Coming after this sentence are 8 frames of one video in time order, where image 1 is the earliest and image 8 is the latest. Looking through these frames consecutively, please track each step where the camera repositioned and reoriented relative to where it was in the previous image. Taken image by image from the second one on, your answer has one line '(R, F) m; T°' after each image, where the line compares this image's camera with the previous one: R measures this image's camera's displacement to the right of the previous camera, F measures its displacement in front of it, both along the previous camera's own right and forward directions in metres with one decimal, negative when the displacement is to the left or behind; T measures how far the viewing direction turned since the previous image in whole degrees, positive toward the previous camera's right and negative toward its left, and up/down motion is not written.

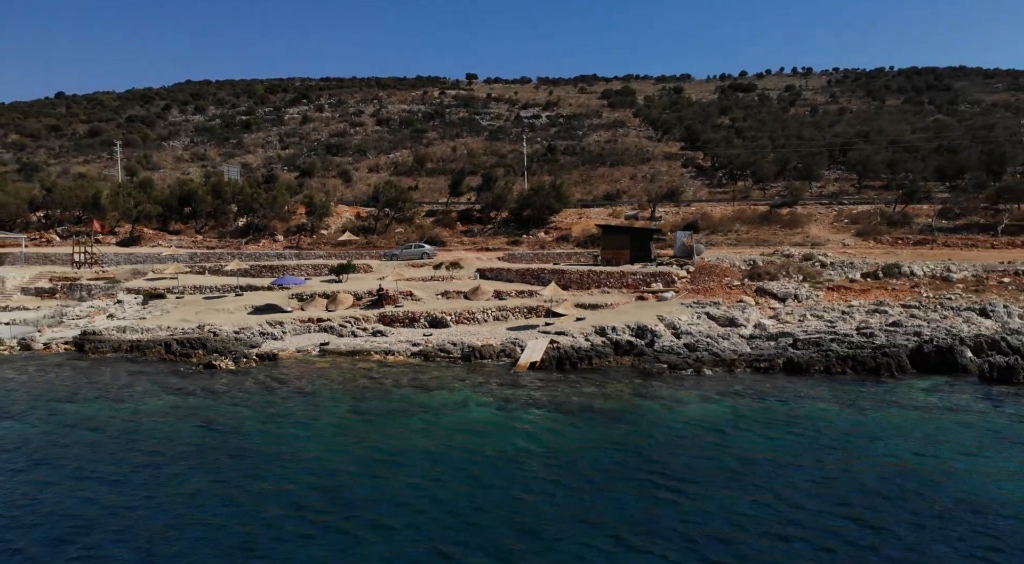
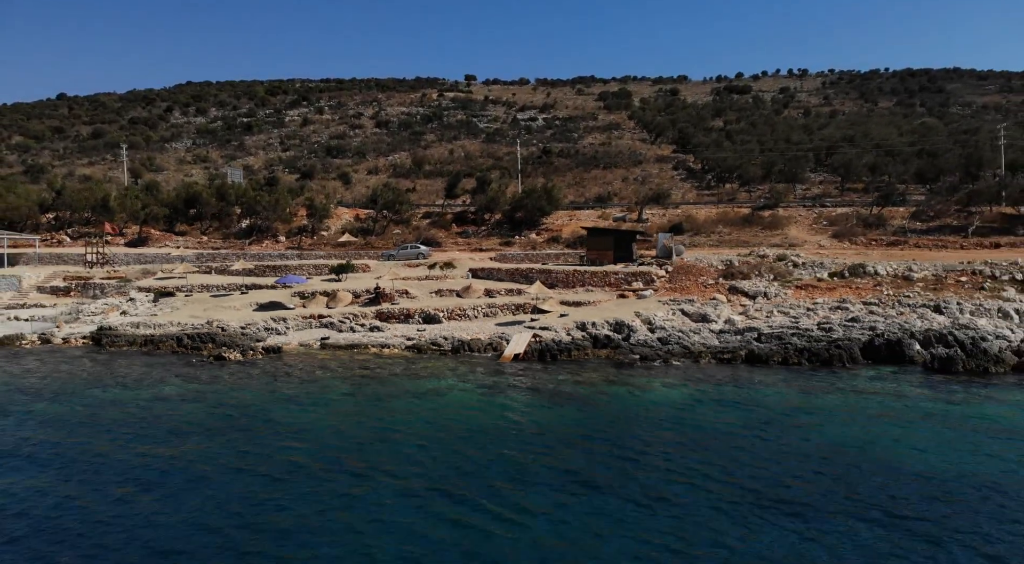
(+0.4, -1.8) m; 0°
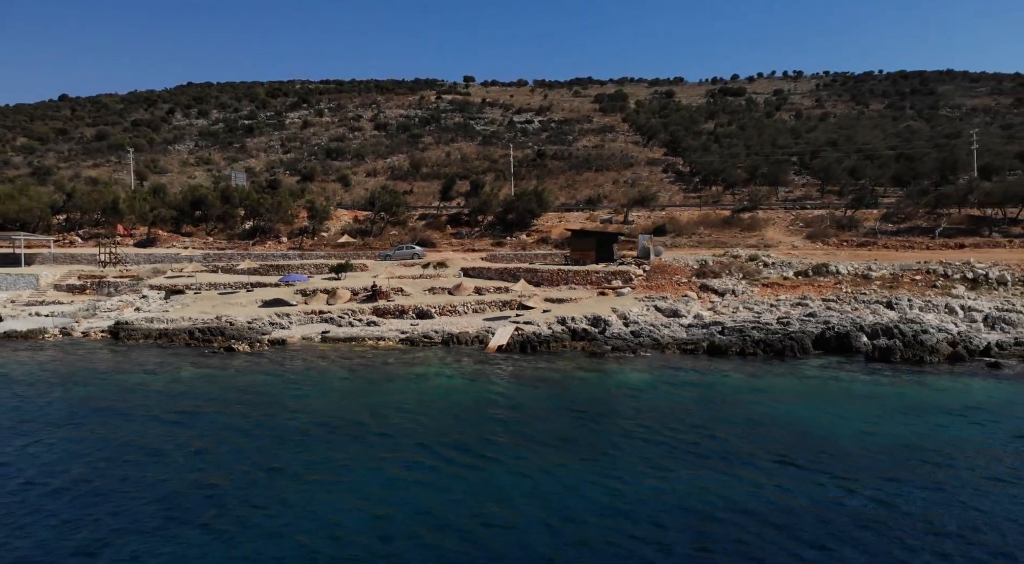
(+0.5, -2.2) m; 0°
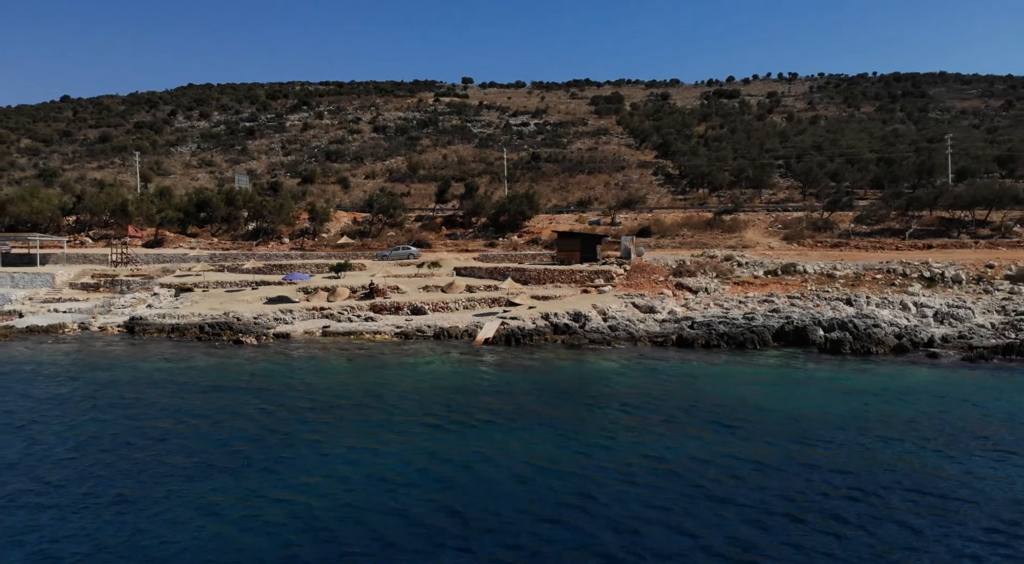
(+0.5, -2.2) m; 0°
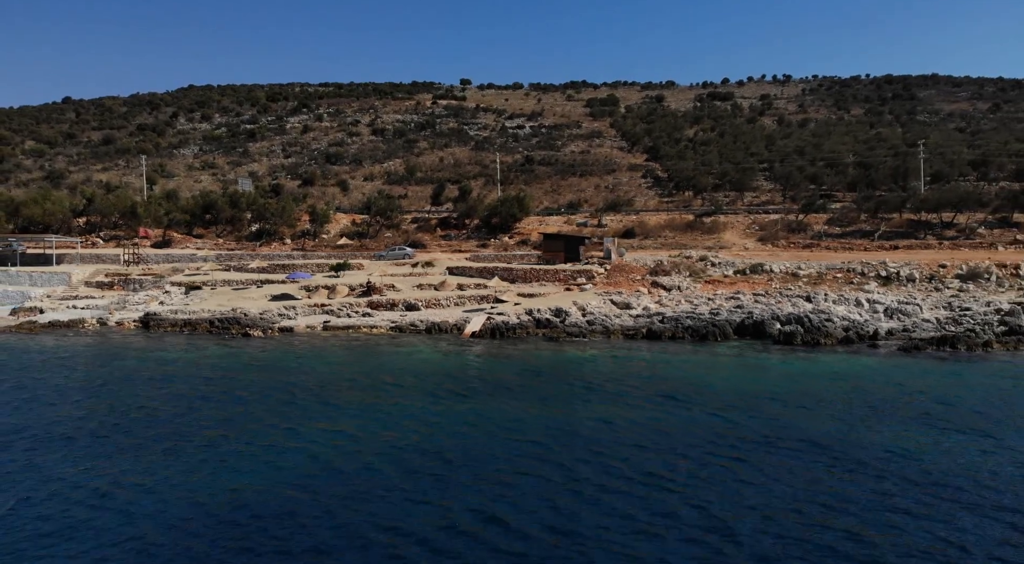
(+0.6, -2.6) m; 0°
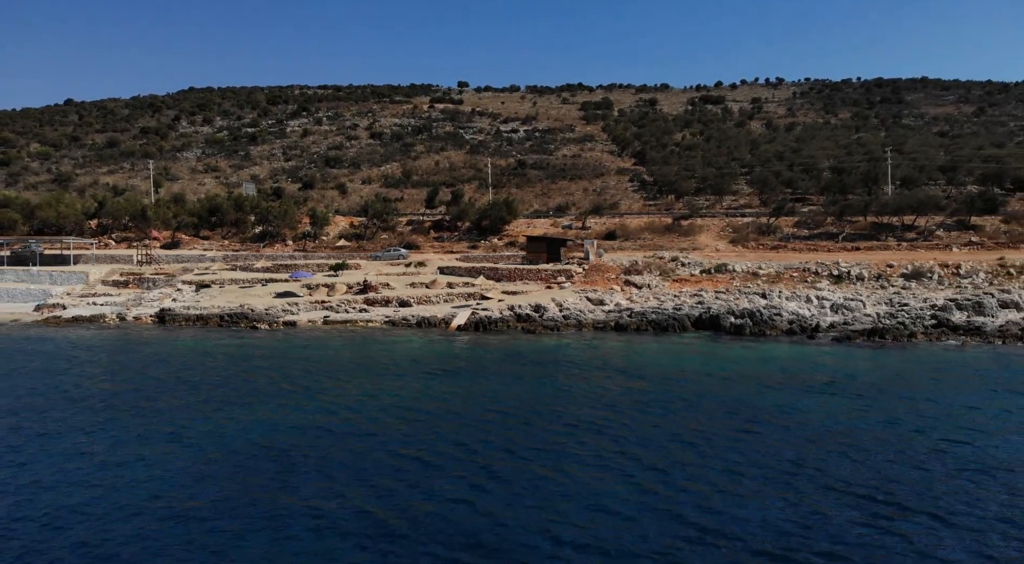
(+0.7, -3.3) m; 0°
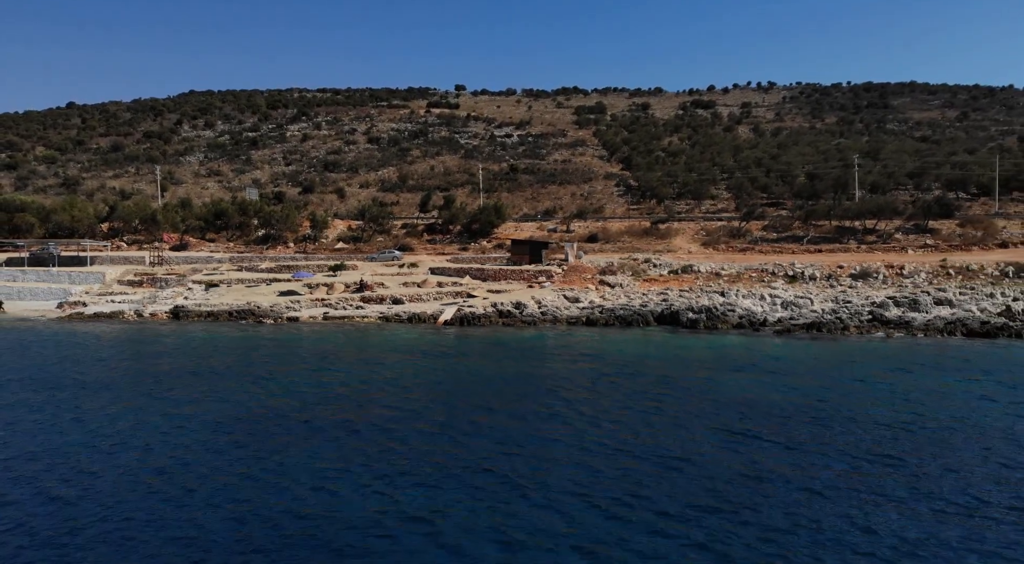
(+0.8, -3.6) m; 0°
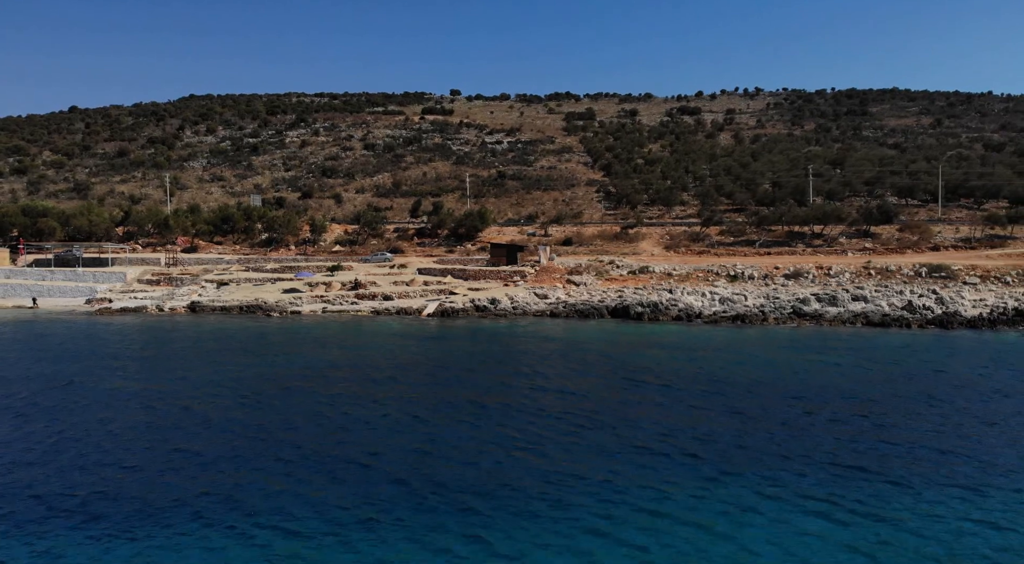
(+1.3, -5.8) m; 0°
